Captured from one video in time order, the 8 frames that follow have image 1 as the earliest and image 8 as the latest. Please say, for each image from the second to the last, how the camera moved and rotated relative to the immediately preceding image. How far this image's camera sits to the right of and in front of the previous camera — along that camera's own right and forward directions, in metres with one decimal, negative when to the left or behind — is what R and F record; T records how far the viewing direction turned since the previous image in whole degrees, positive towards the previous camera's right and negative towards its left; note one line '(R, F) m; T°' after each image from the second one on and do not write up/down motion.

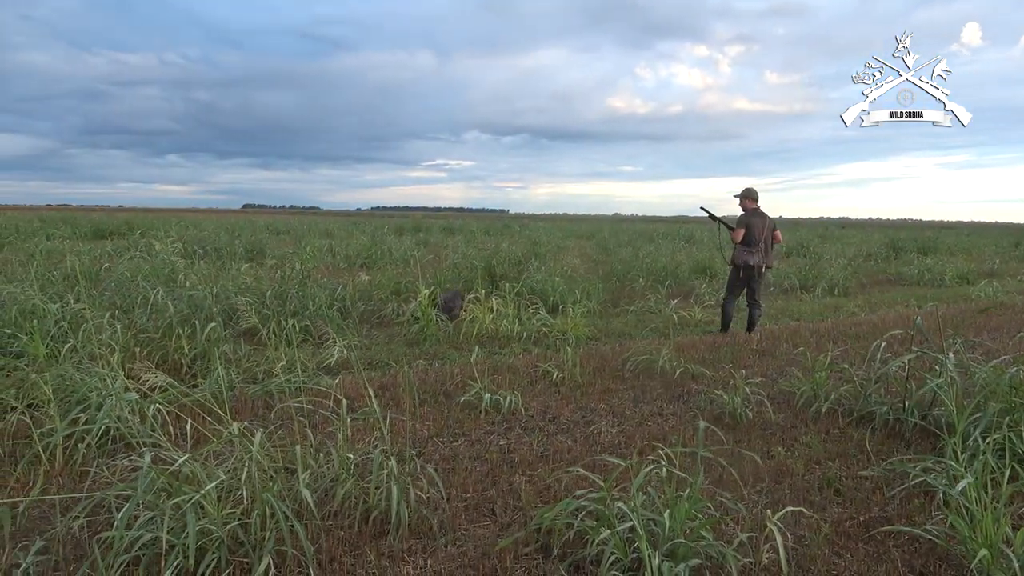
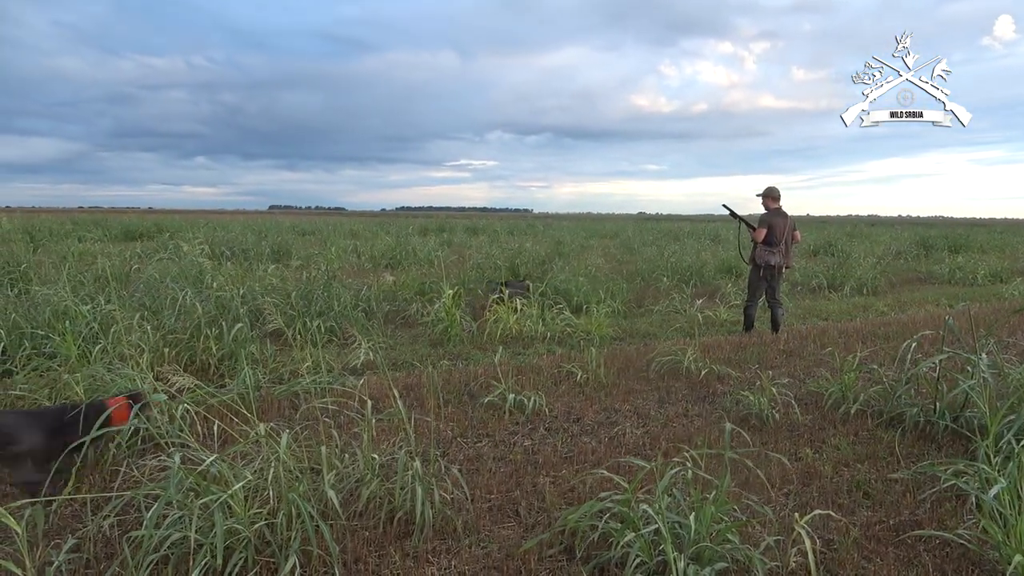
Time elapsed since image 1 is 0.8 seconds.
(0.0, 0.0) m; -2°
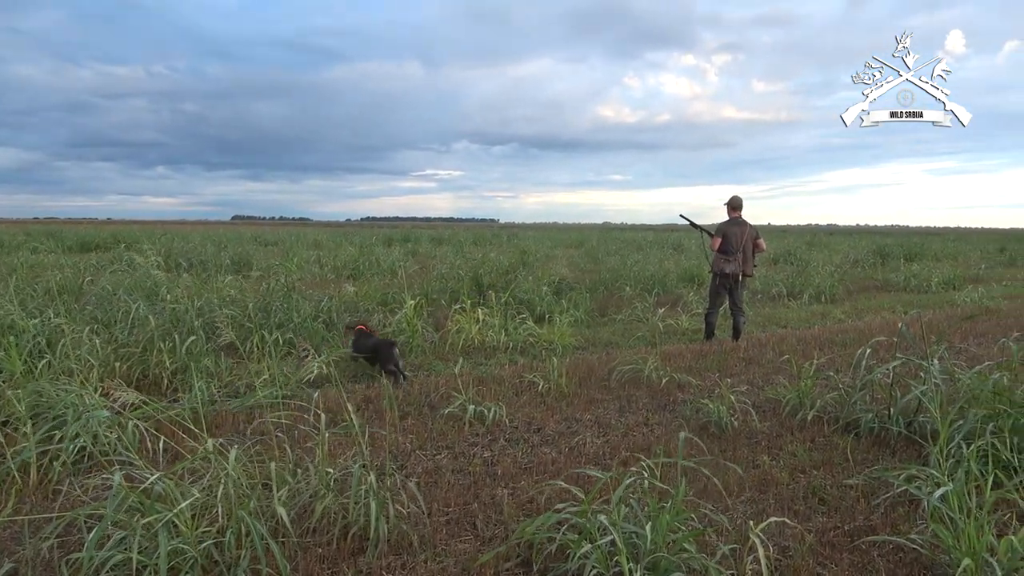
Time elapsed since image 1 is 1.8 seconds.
(0.0, 0.0) m; +3°
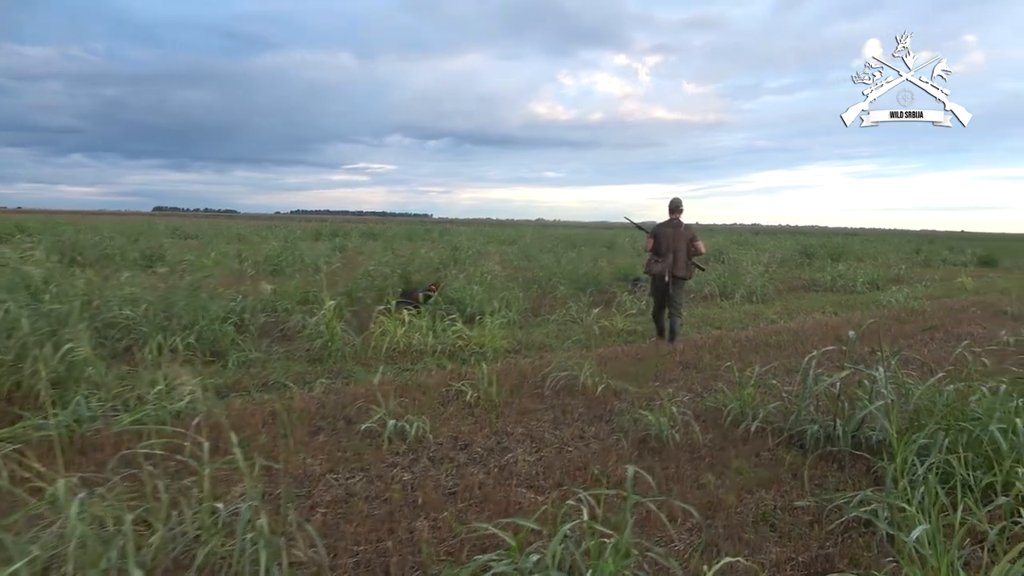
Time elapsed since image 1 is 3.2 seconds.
(0.0, +0.4) m; +5°
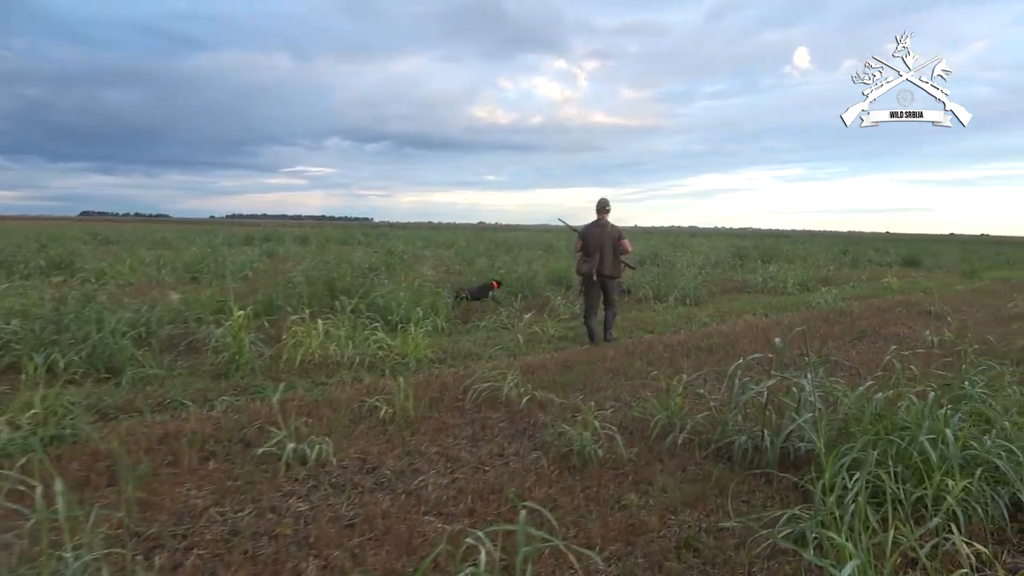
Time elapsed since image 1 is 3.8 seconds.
(+0.2, +0.3) m; +4°
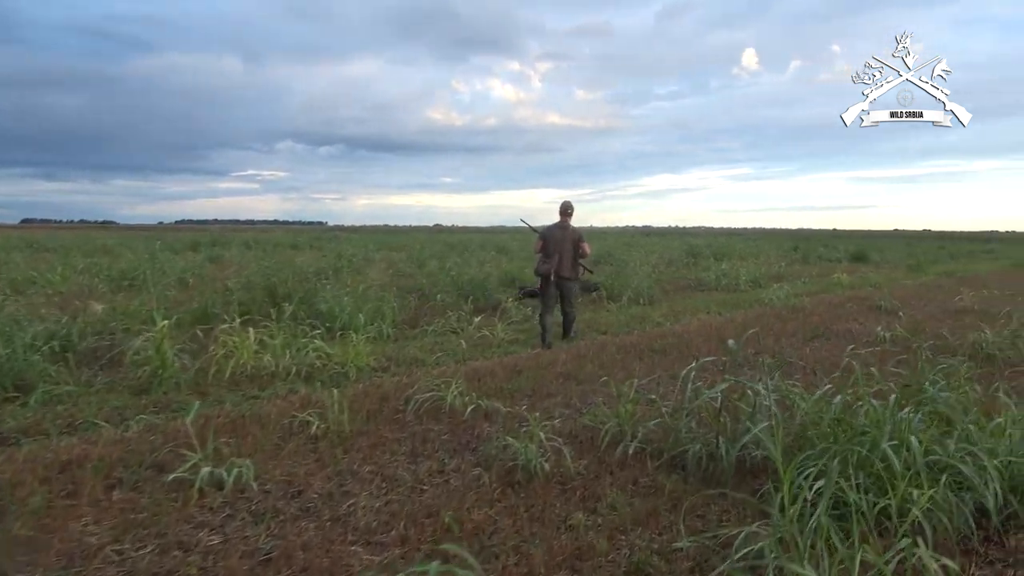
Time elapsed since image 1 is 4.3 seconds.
(+0.1, +0.3) m; +3°
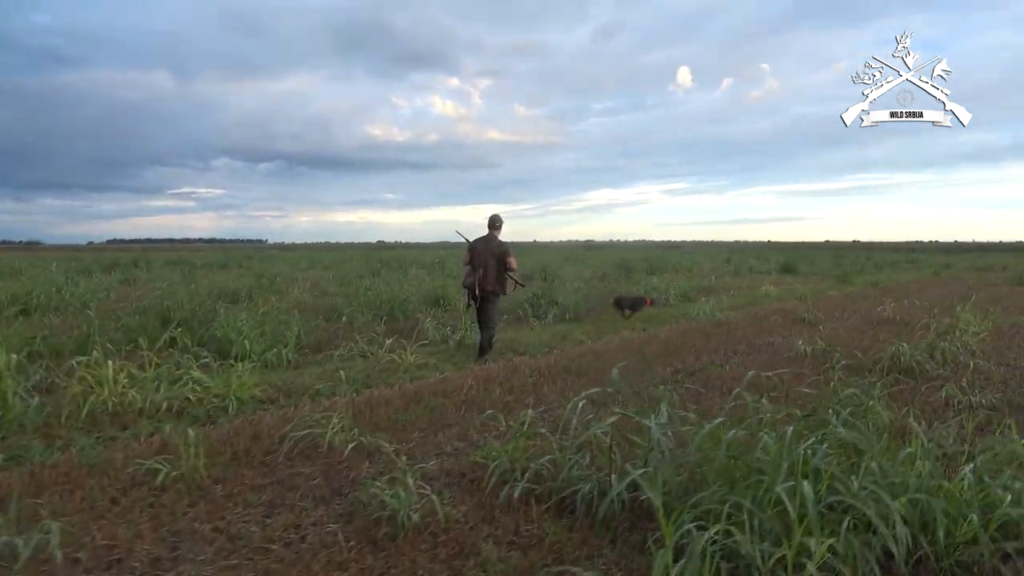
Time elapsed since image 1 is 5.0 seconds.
(+0.4, +0.4) m; +4°
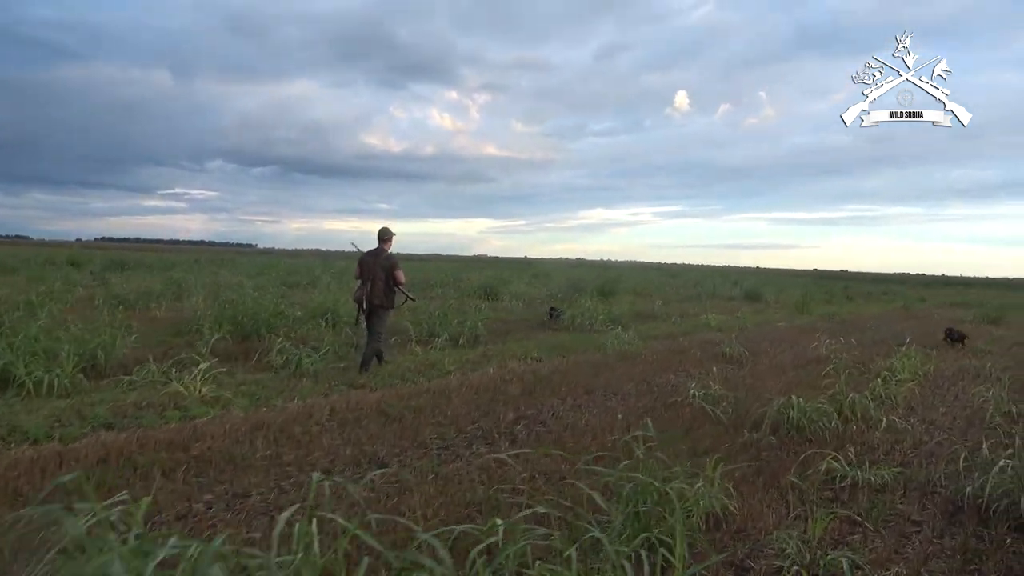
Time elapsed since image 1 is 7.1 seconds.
(+1.5, +1.4) m; +1°
